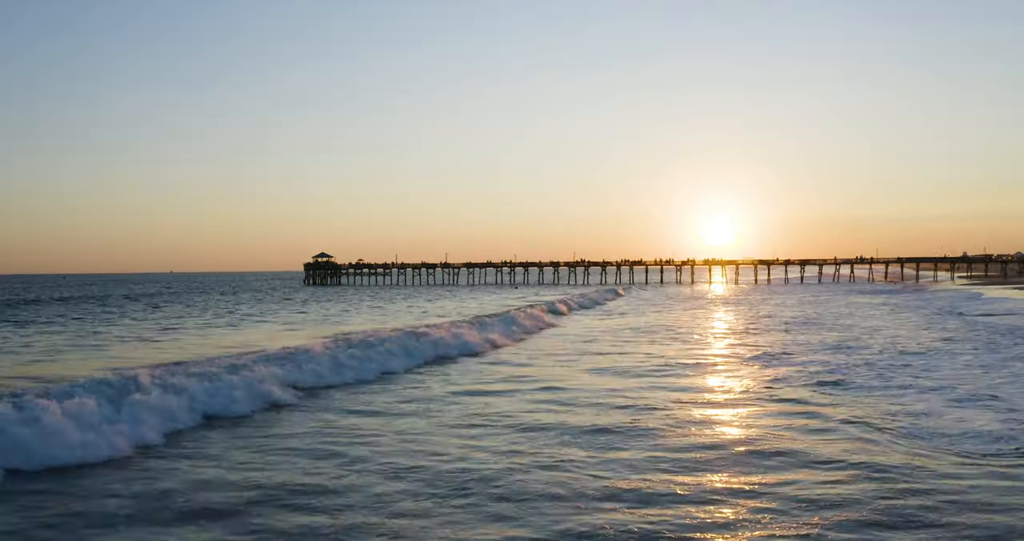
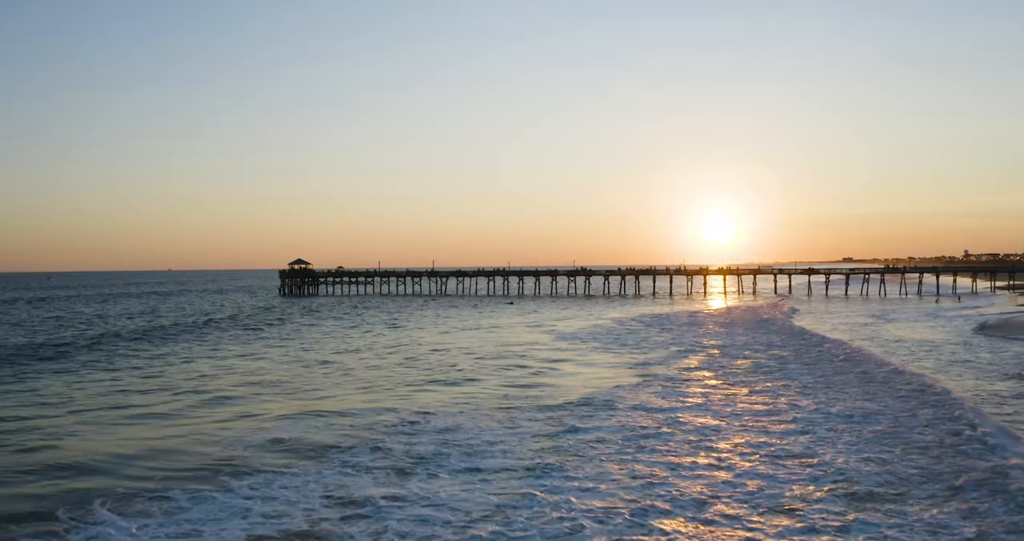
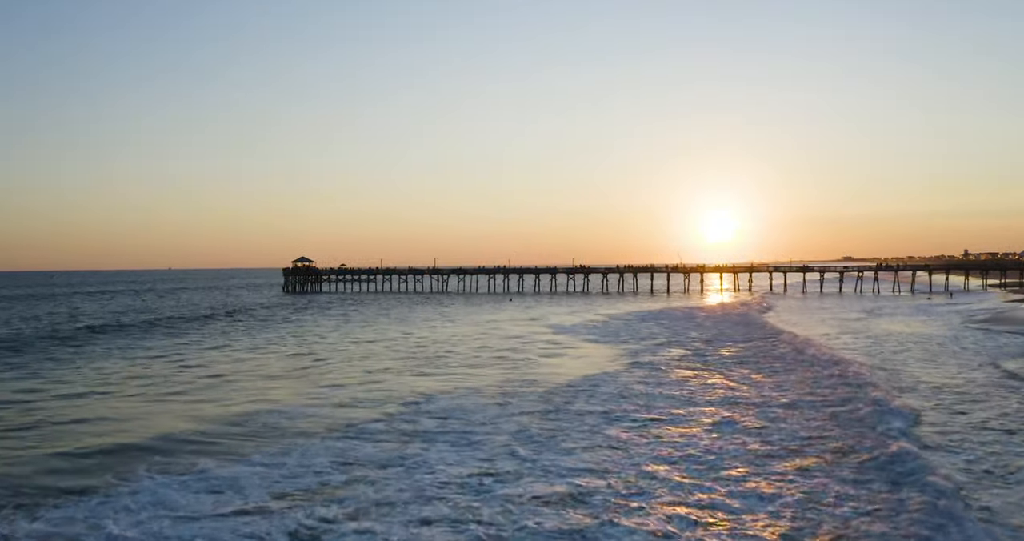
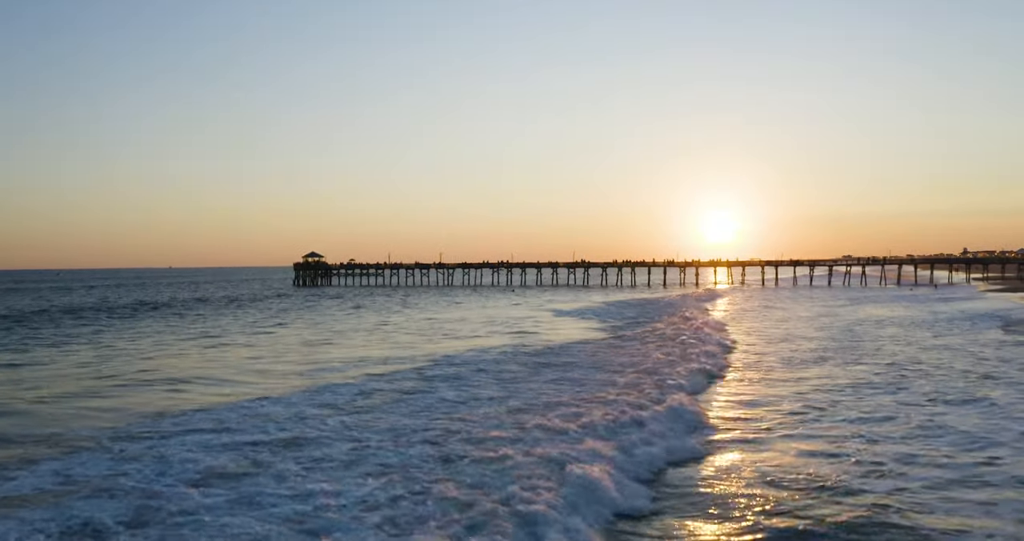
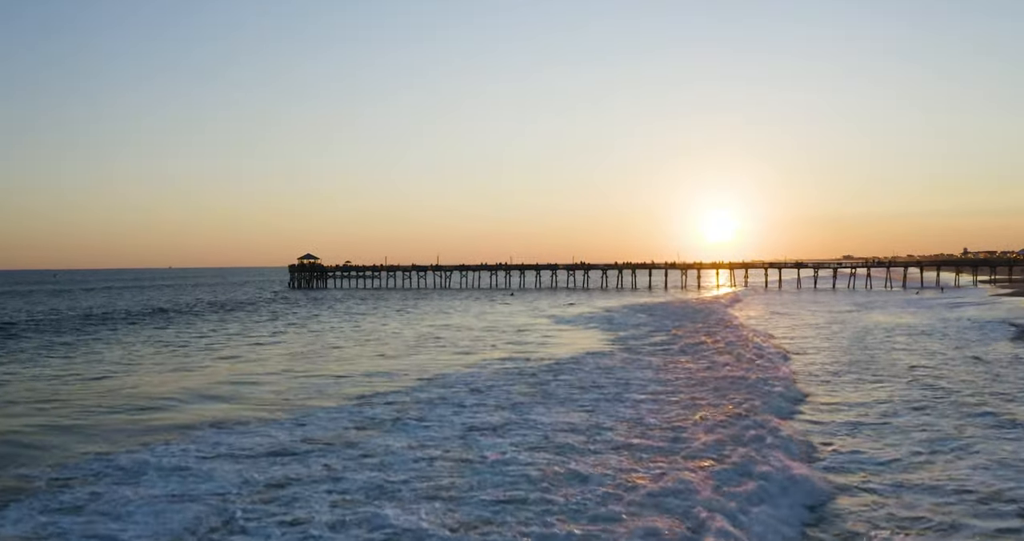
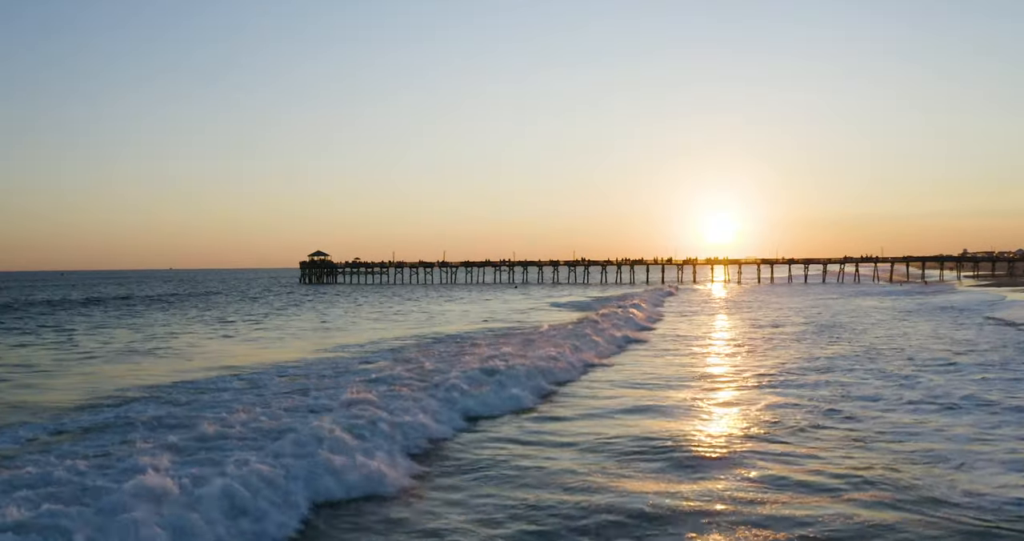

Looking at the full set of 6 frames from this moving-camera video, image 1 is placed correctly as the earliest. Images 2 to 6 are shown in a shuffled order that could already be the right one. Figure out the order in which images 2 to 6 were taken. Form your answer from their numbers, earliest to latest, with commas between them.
6, 4, 5, 3, 2
